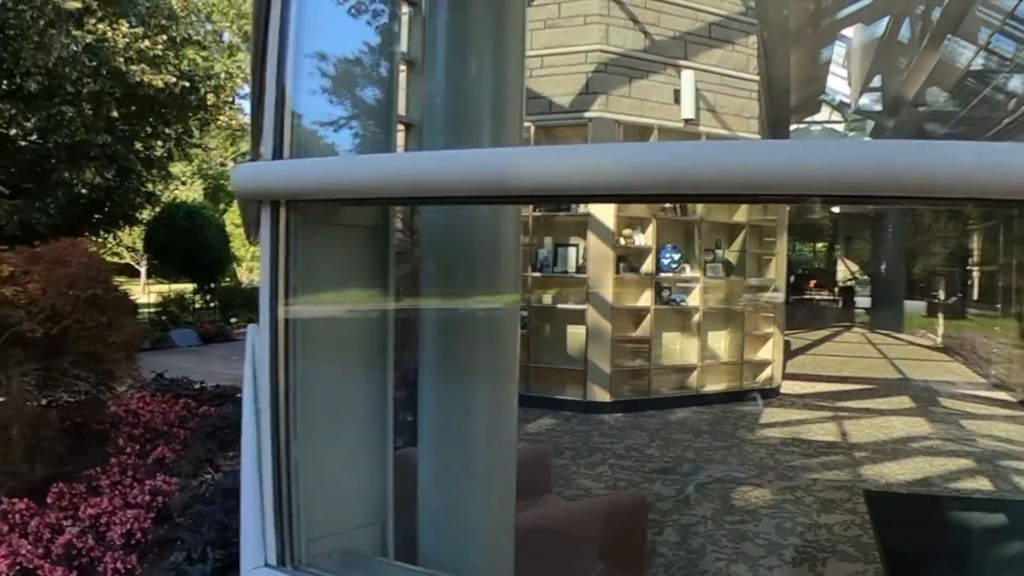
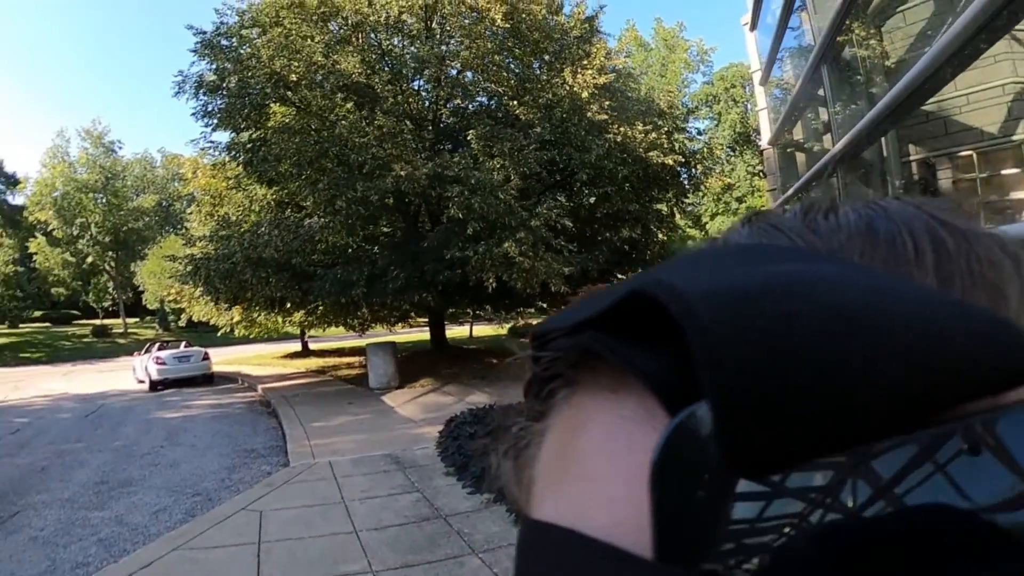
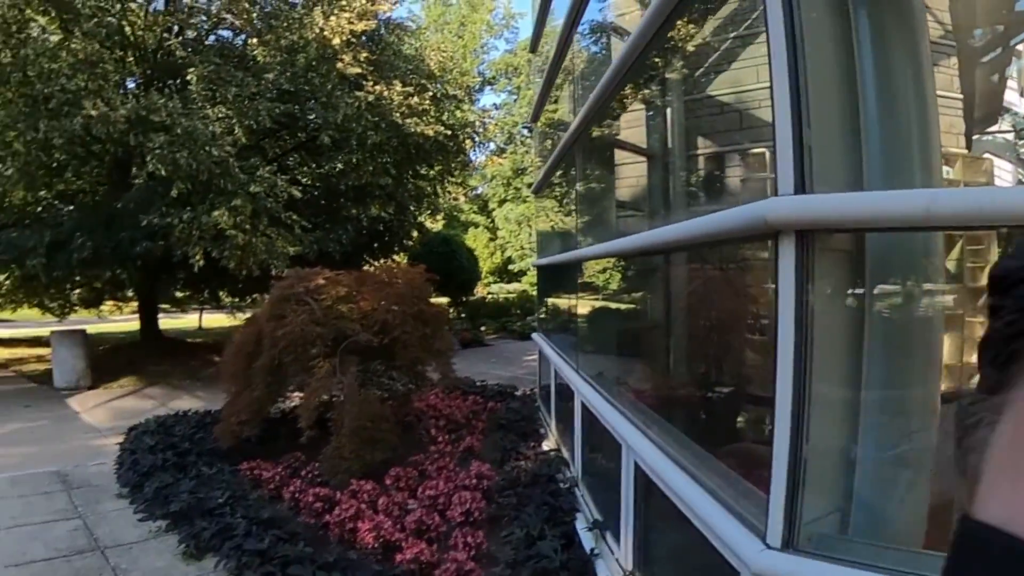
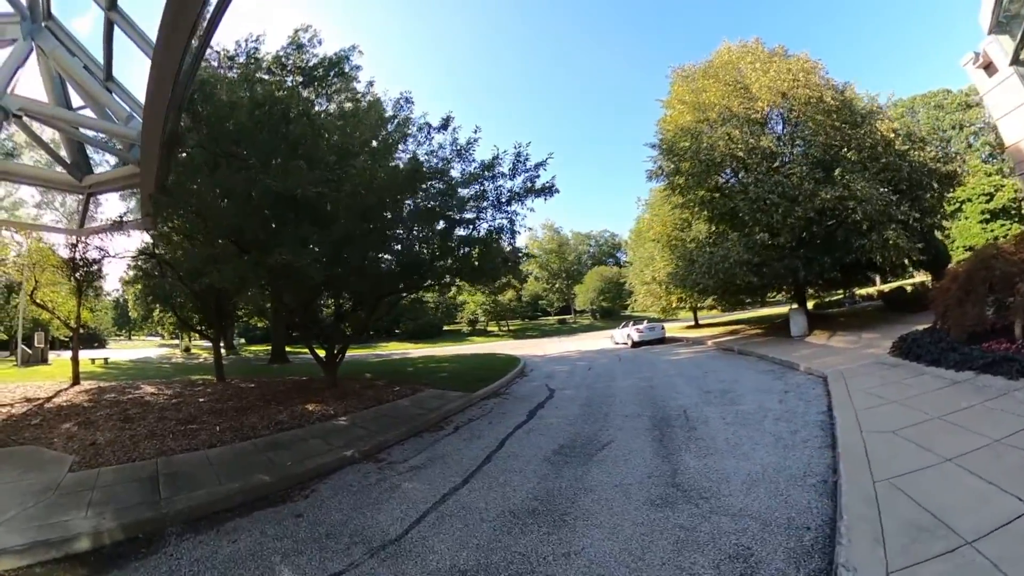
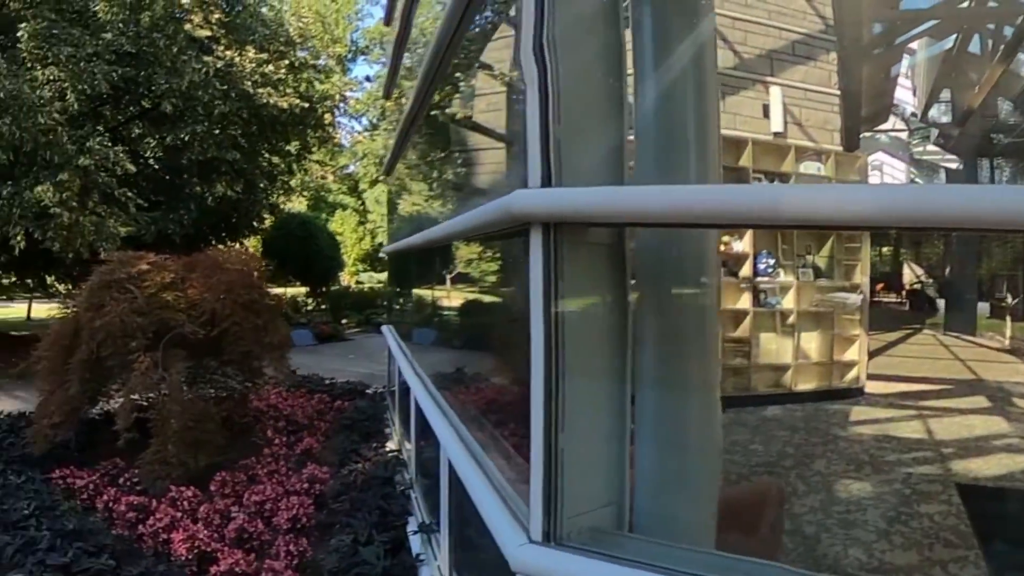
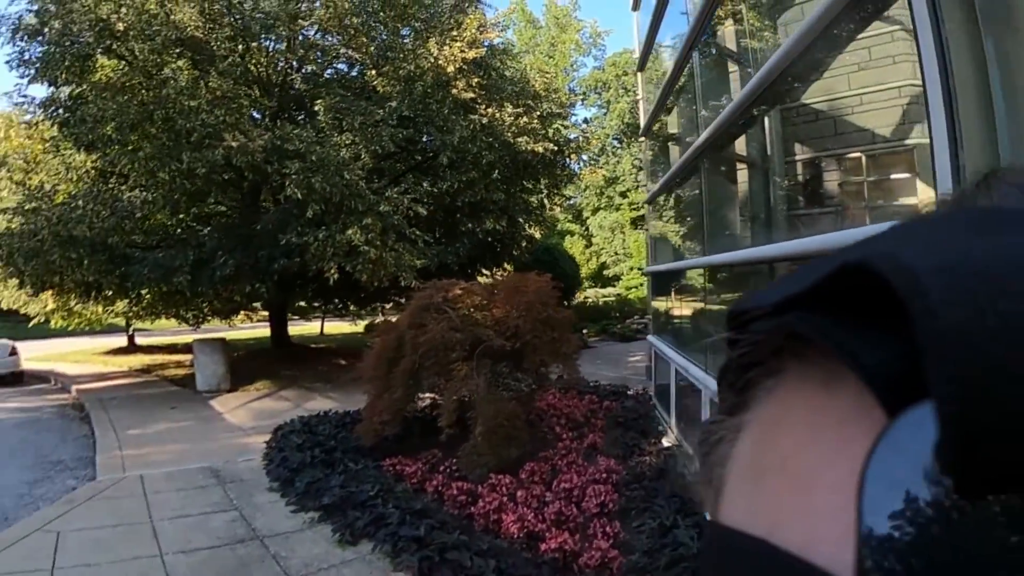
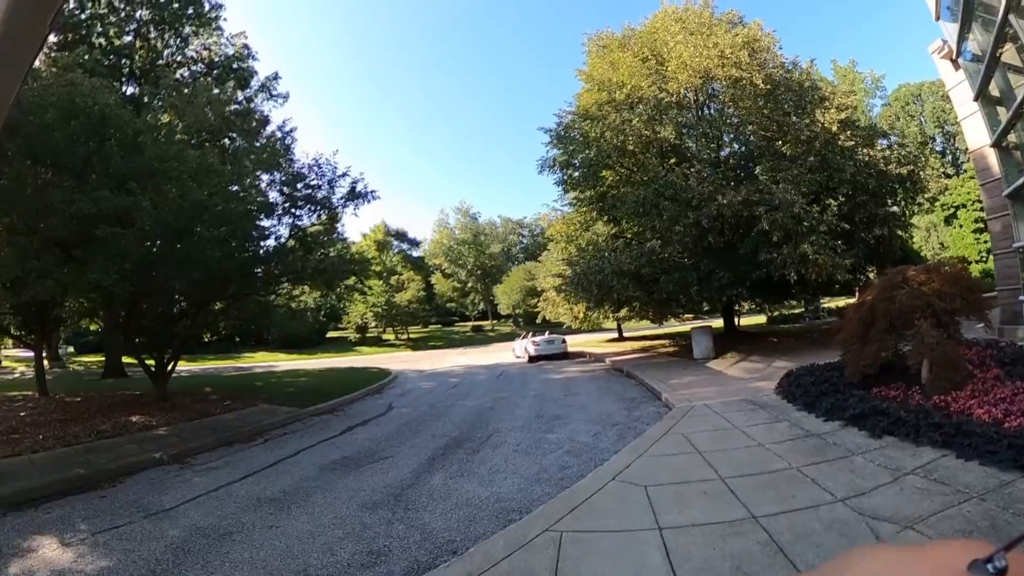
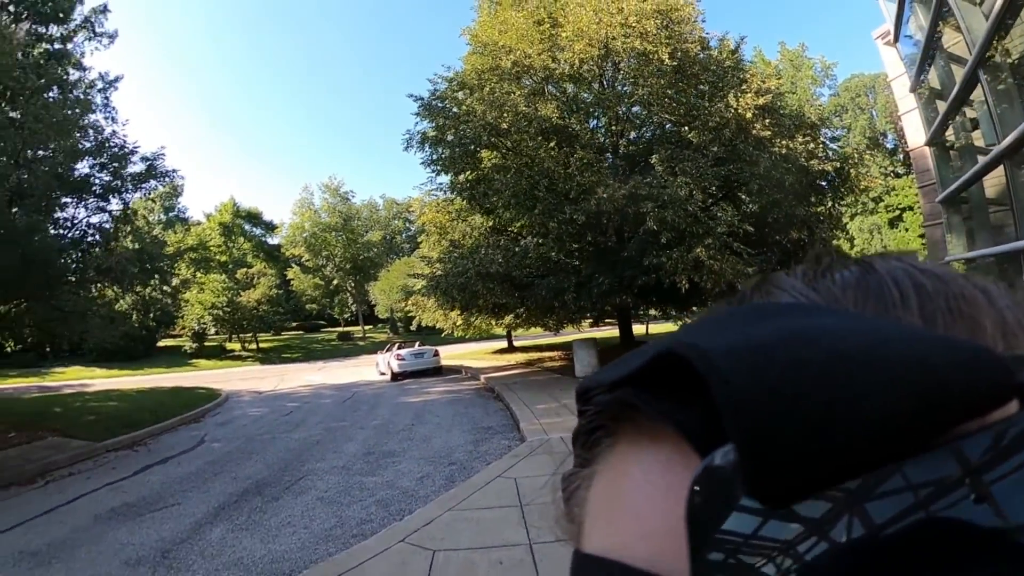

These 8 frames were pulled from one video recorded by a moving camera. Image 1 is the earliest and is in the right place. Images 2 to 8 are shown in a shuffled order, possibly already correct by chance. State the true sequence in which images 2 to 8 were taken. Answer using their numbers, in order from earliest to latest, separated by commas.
5, 3, 6, 2, 8, 7, 4
